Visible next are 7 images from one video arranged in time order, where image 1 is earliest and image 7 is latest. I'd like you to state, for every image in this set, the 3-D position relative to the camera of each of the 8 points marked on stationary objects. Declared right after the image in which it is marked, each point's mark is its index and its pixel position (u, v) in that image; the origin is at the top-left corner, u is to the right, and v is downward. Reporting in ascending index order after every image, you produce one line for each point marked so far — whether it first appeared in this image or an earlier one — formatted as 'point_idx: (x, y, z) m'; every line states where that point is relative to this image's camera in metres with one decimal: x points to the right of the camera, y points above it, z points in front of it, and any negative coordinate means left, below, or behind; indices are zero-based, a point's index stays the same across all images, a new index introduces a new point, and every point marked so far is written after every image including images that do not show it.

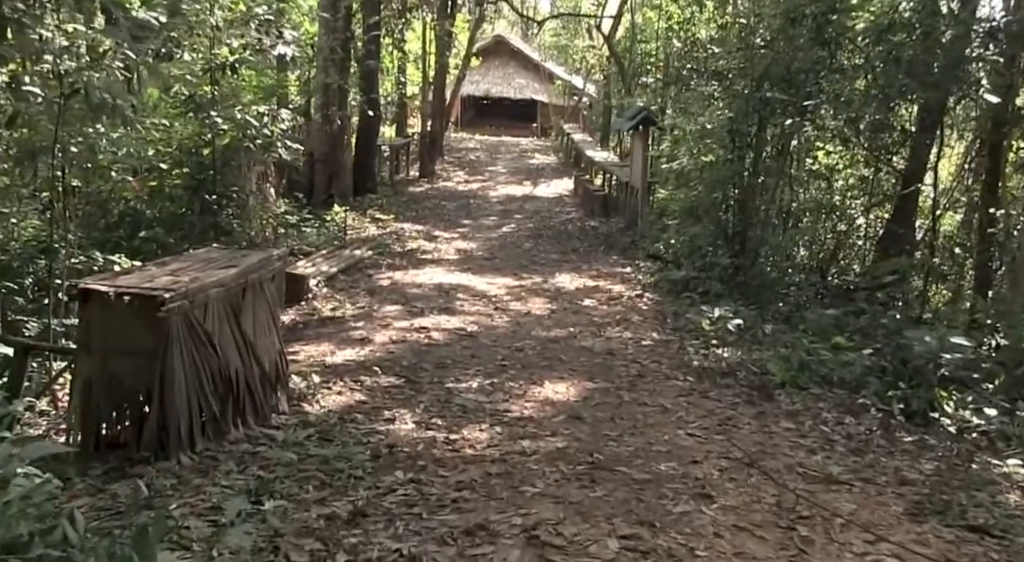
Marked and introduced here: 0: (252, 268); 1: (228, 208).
0: (-1.2, +0.1, +4.9) m
1: (-2.3, +0.6, +8.3) m
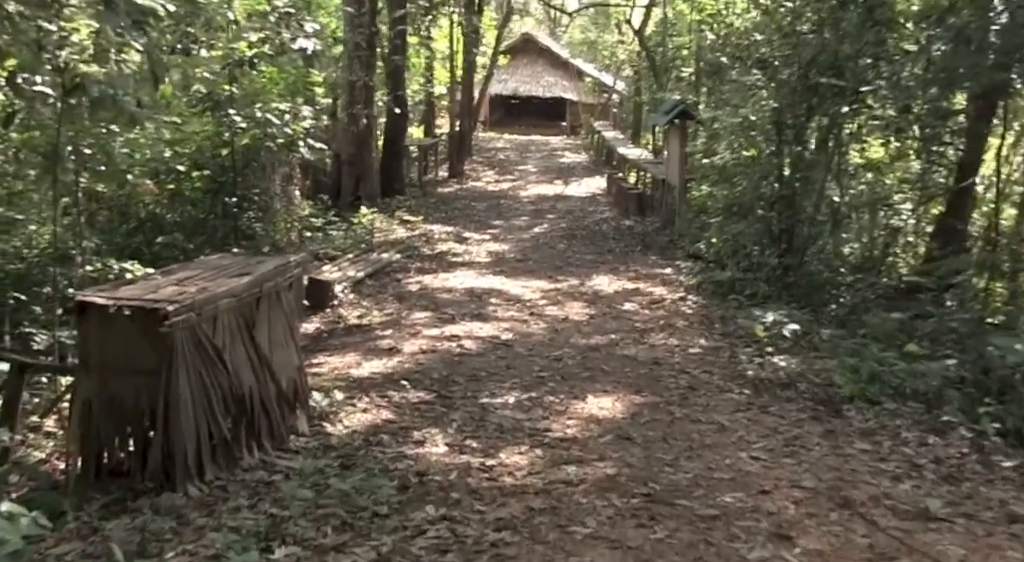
0: (-1.1, 0.0, +4.4) m
1: (-2.0, +0.5, +7.9) m
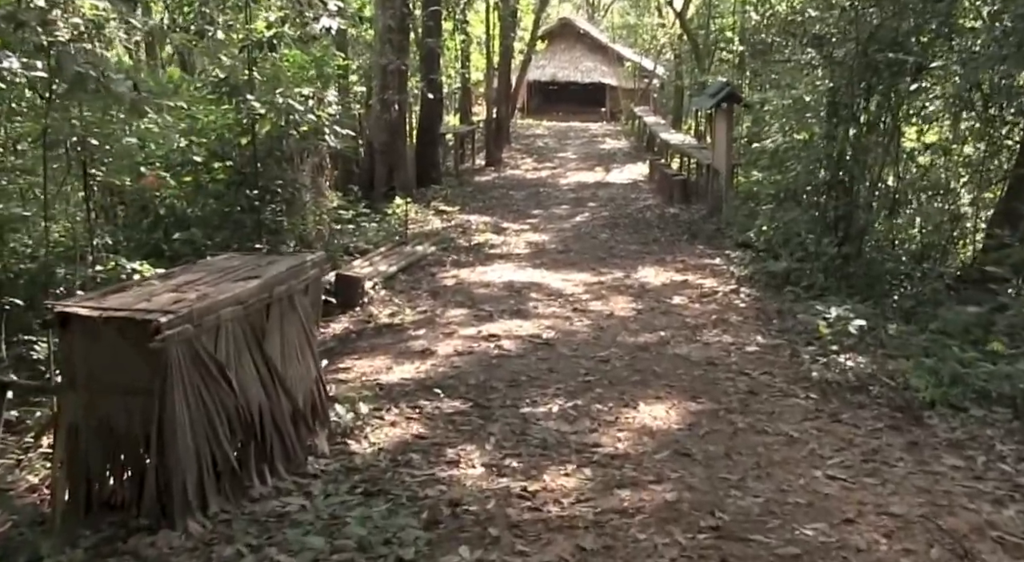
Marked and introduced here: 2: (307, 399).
0: (-0.9, 0.0, +4.0) m
1: (-1.7, +0.5, +7.4) m
2: (-0.8, -0.5, +4.2) m
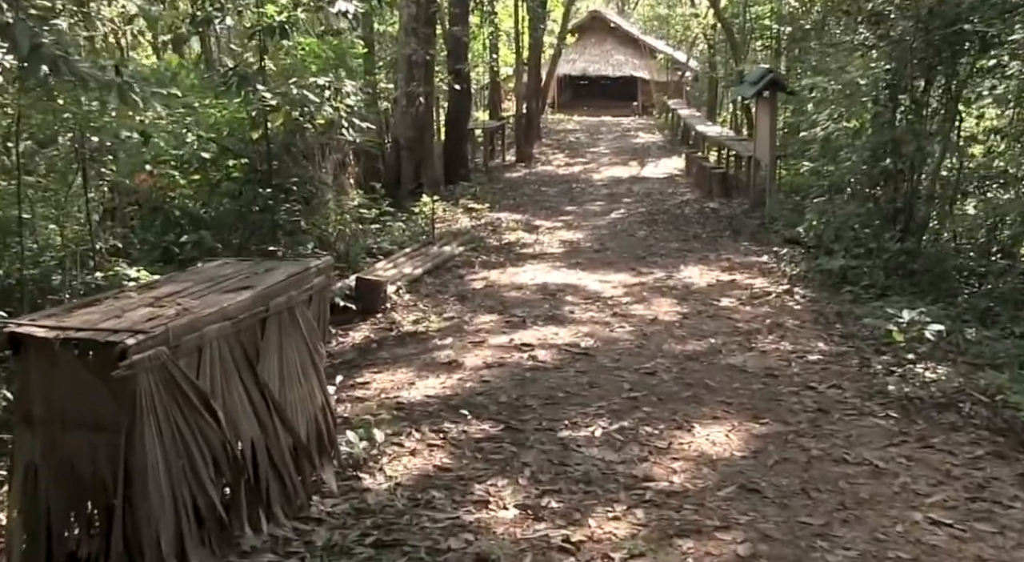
0: (-0.8, 0.0, +3.4) m
1: (-1.5, +0.5, +6.9) m
2: (-0.7, -0.5, +3.6) m
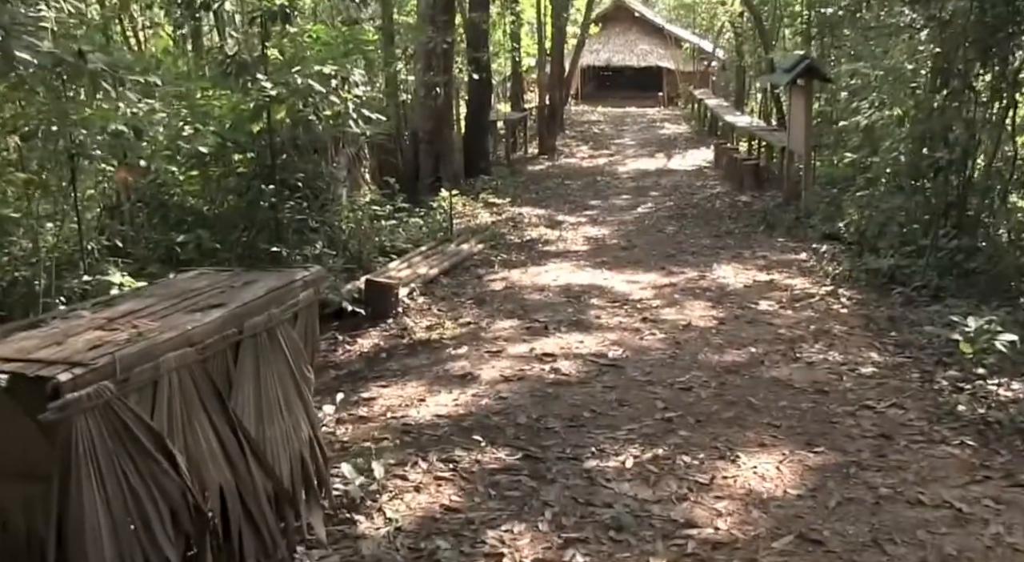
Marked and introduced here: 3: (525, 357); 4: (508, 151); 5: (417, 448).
0: (-0.7, -0.1, +2.9) m
1: (-1.4, +0.5, +6.4) m
2: (-0.6, -0.6, +3.1) m
3: (+0.1, -0.4, +5.7) m
4: (-0.1, +2.0, +15.9) m
5: (-0.4, -0.7, +4.1) m
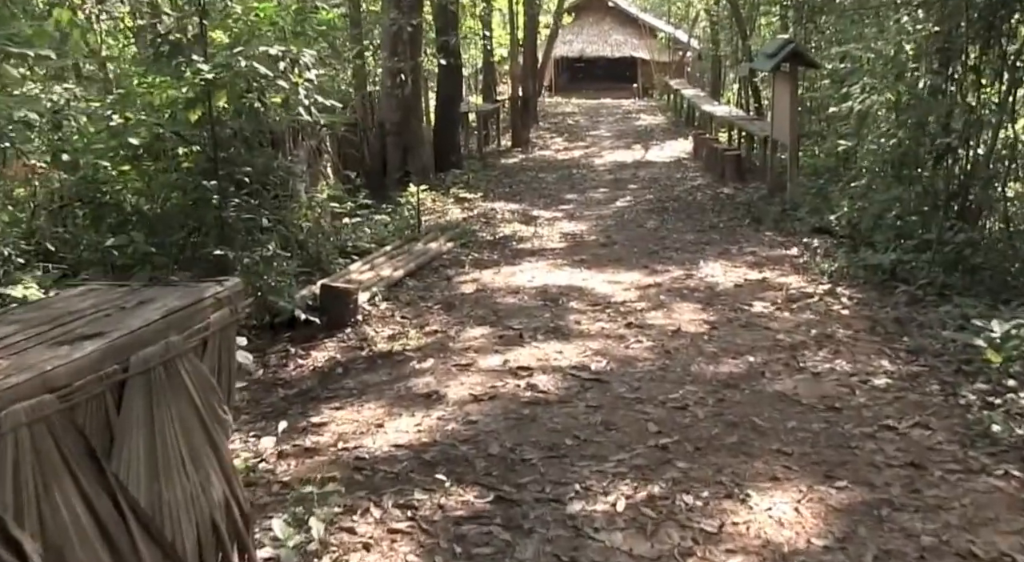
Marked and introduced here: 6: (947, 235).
0: (-0.8, -0.1, +2.2) m
1: (-1.5, +0.5, +5.7) m
2: (-0.7, -0.6, +2.4) m
3: (-0.1, -0.4, +5.0) m
4: (-0.5, +2.0, +15.2) m
5: (-0.5, -0.7, +3.5) m
6: (+2.9, +0.3, +7.0) m
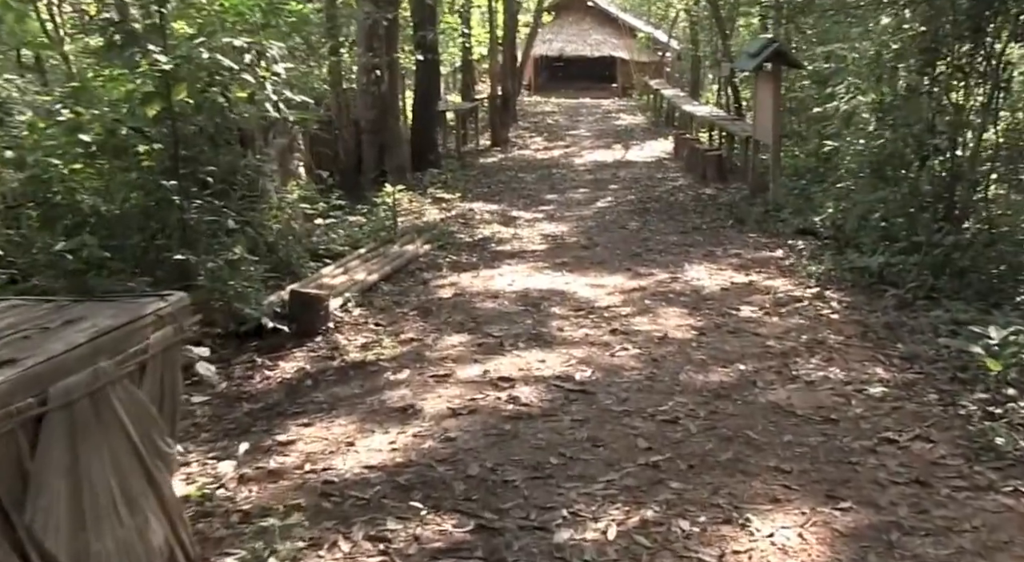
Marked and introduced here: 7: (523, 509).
0: (-0.8, -0.1, +1.9) m
1: (-1.7, +0.4, +5.4) m
2: (-0.8, -0.6, +2.2) m
3: (-0.2, -0.5, +4.8) m
4: (-0.8, +2.0, +15.0) m
5: (-0.5, -0.7, +3.2) m
6: (+2.8, +0.3, +6.8) m
7: (0.0, -0.7, +3.3) m
